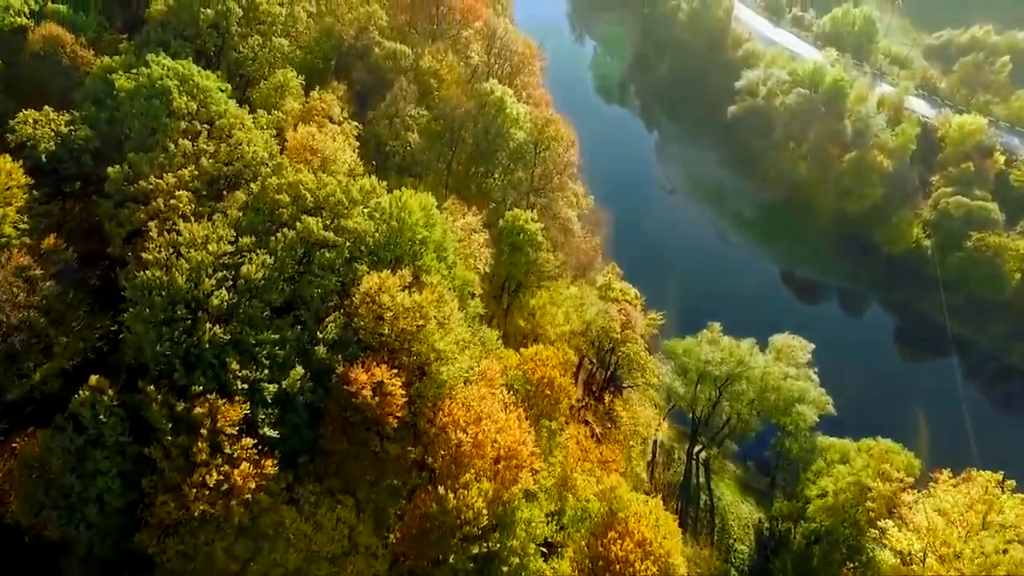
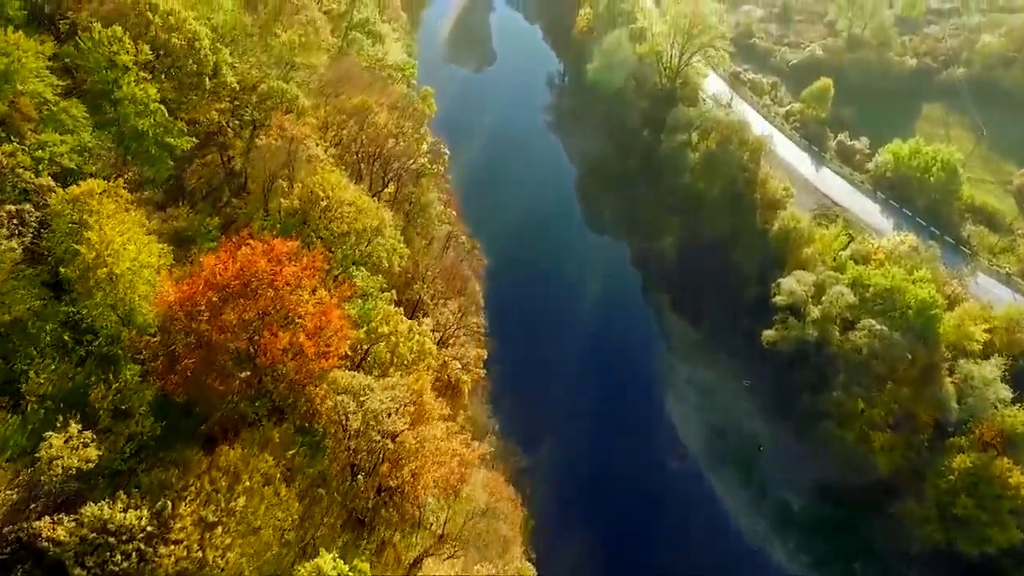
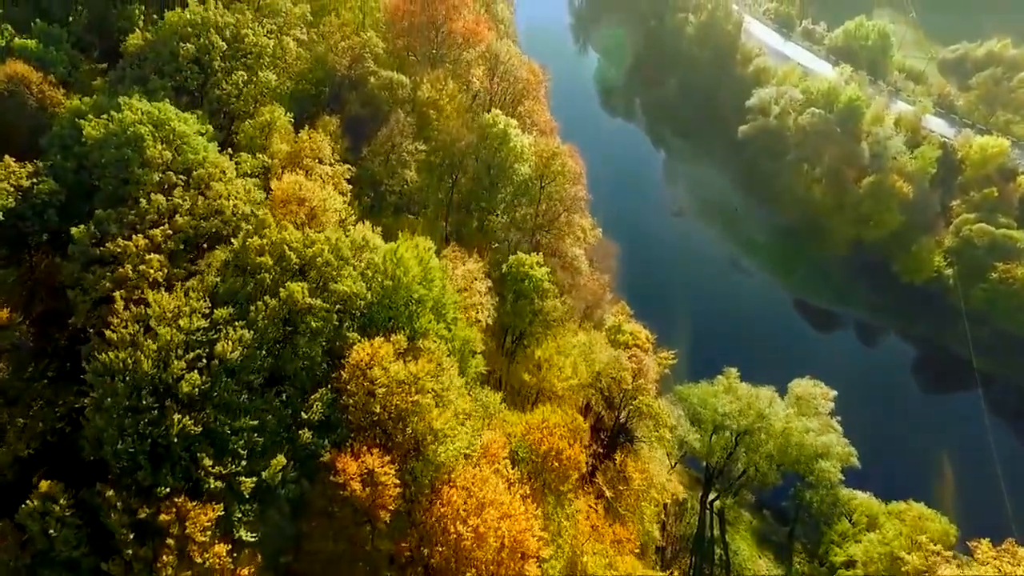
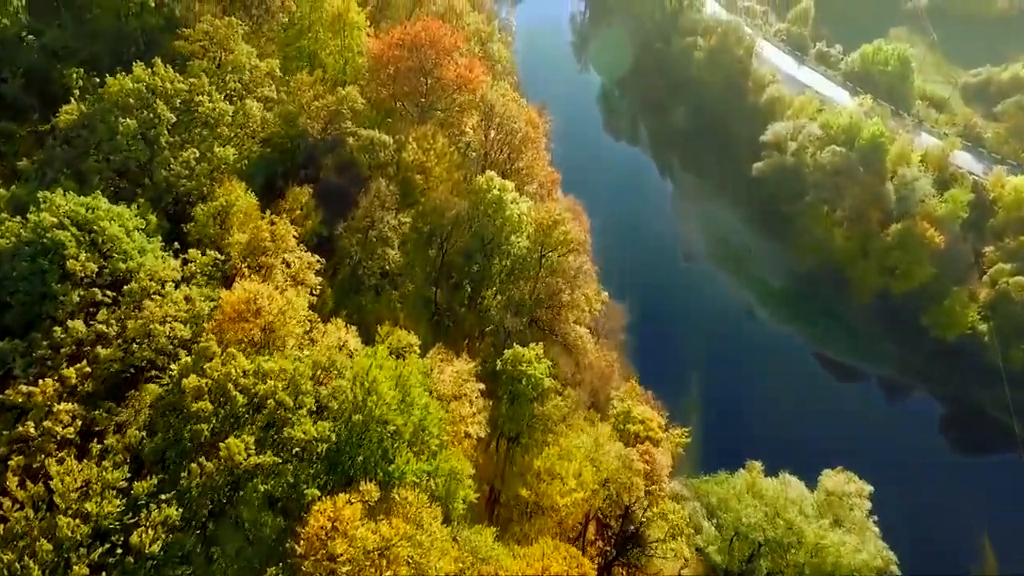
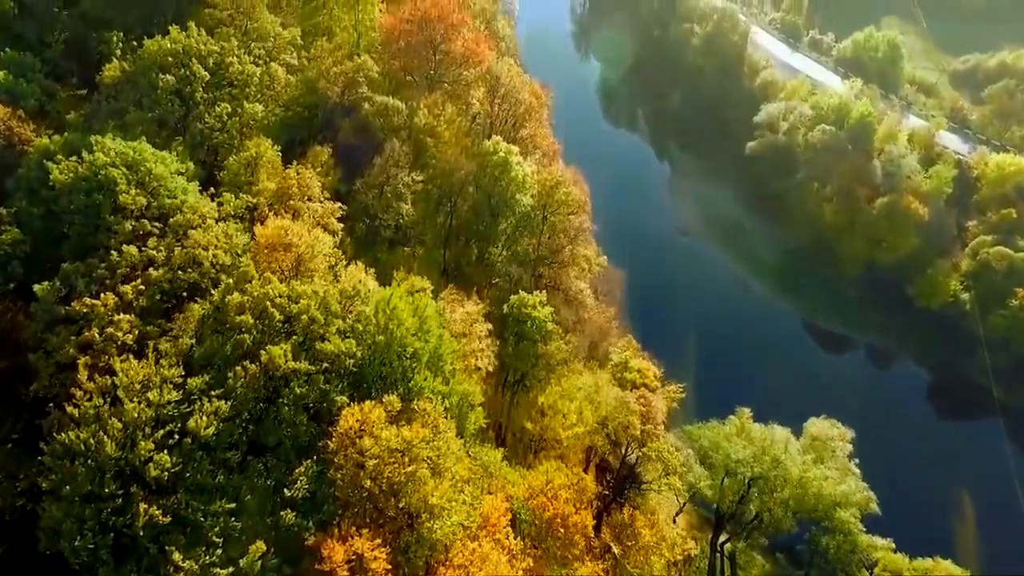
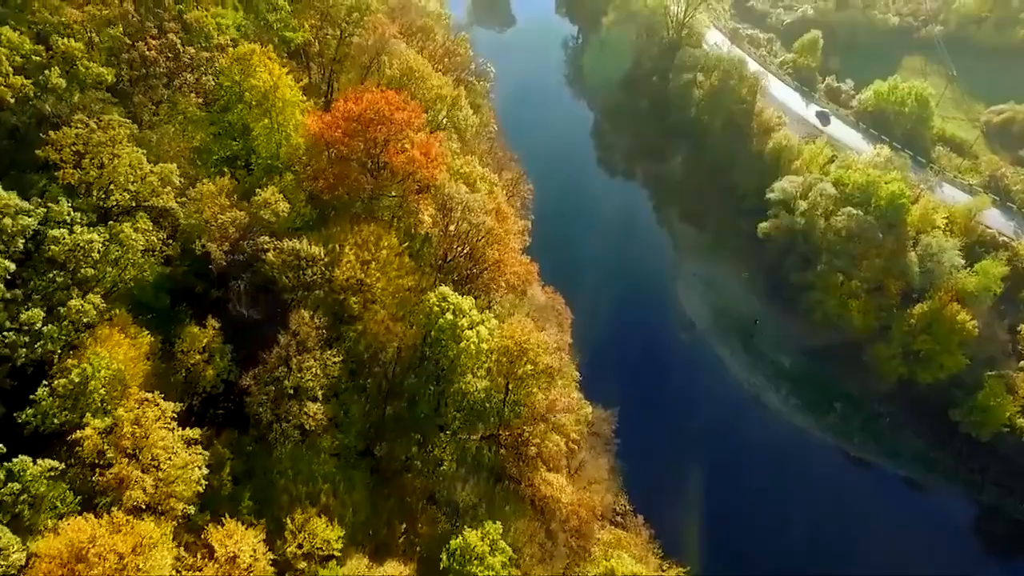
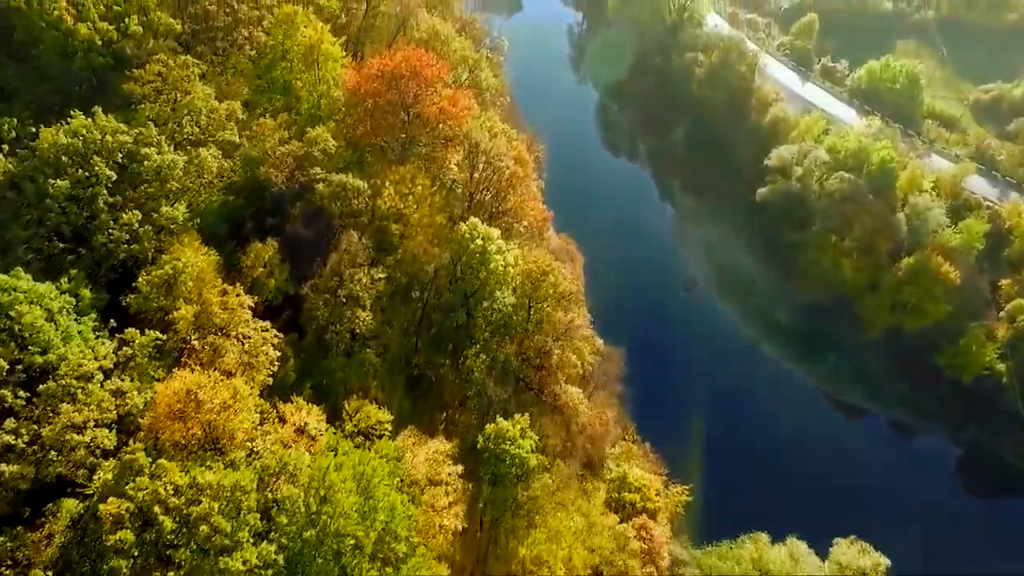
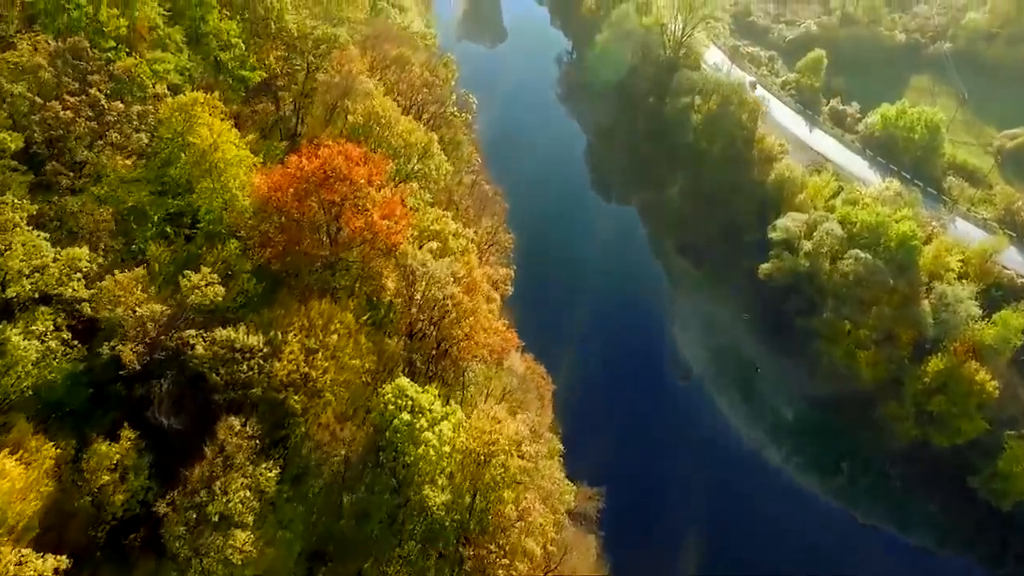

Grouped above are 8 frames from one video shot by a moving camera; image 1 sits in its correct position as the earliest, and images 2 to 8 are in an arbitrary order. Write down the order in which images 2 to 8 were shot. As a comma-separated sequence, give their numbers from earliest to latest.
3, 5, 4, 7, 6, 8, 2
